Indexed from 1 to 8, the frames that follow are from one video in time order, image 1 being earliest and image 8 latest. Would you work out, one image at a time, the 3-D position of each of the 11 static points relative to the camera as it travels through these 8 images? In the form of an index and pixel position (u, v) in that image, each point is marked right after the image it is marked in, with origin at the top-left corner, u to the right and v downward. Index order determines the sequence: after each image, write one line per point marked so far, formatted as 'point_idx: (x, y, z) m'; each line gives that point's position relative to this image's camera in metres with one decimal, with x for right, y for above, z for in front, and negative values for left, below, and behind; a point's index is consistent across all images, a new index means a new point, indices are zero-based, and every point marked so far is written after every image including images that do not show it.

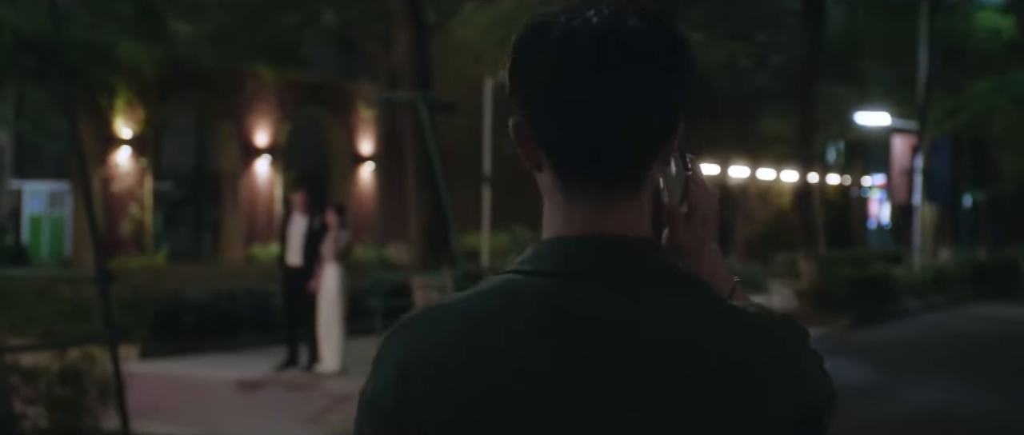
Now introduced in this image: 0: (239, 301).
0: (-3.0, -0.9, +15.6) m
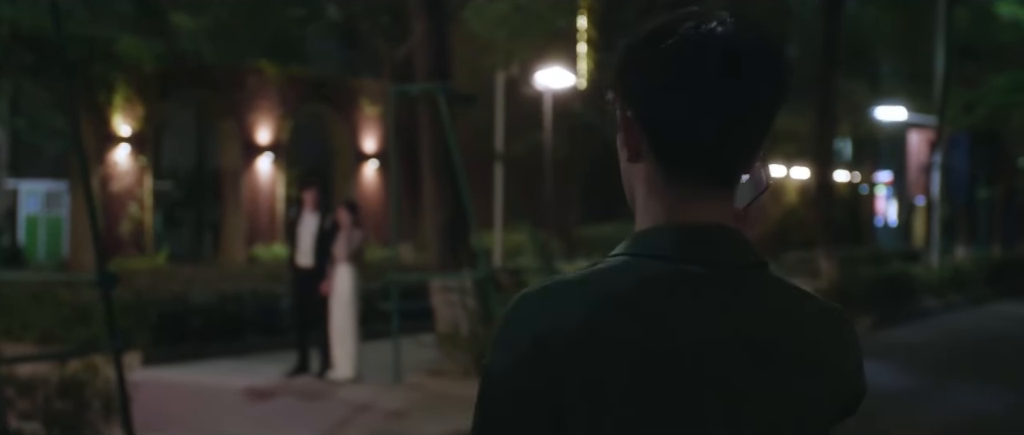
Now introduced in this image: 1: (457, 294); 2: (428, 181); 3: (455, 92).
0: (-2.8, -0.9, +14.9) m
1: (-0.5, -0.7, +12.2) m
2: (-0.7, +0.4, +12.4) m
3: (-0.5, +1.1, +12.0) m
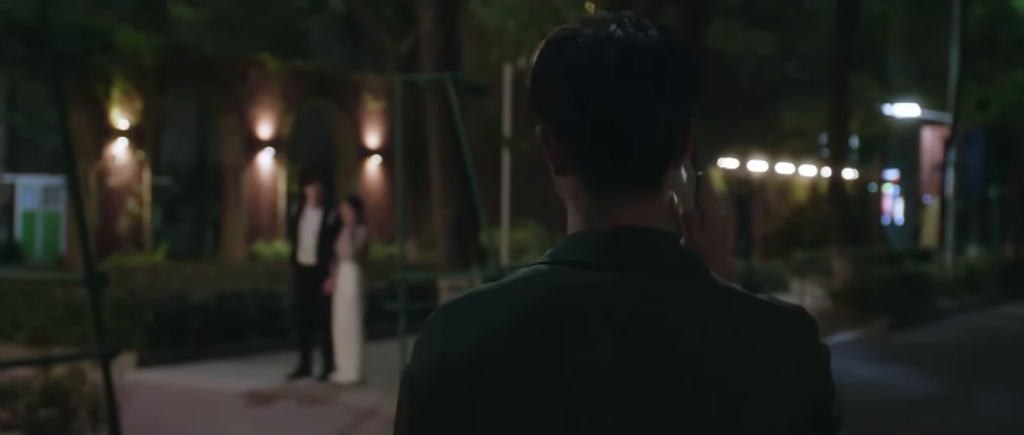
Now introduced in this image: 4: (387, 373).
0: (-2.7, -0.9, +14.3) m
1: (-0.4, -0.6, +11.7) m
2: (-0.6, +0.4, +11.9) m
3: (-0.4, +1.1, +11.5) m
4: (-1.1, -1.4, +12.6) m
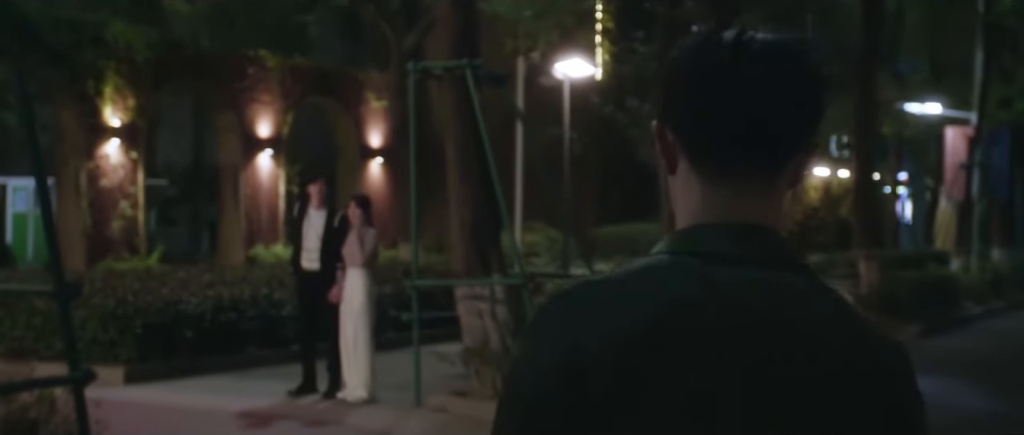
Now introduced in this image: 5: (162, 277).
0: (-2.5, -0.9, +13.3) m
1: (-0.2, -0.6, +10.6) m
2: (-0.4, +0.4, +10.8) m
3: (-0.2, +1.1, +10.4) m
4: (-0.9, -1.4, +11.5) m
5: (-3.6, -0.6, +14.5) m
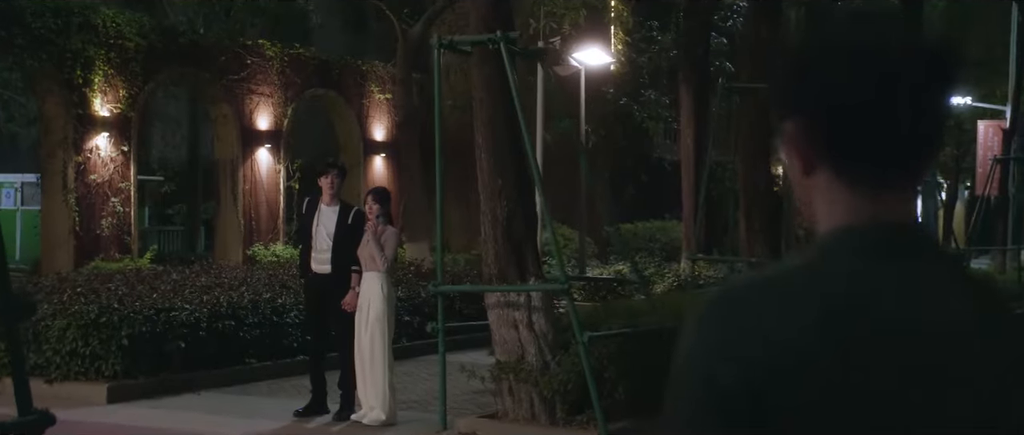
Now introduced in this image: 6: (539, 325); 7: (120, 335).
0: (-2.3, -0.9, +12.0) m
1: (+0.1, -0.6, +9.3) m
2: (-0.2, +0.4, +9.5) m
3: (+0.1, +1.1, +9.1) m
4: (-0.7, -1.4, +10.2) m
5: (-3.3, -0.6, +13.2) m
6: (+0.2, -0.7, +9.3) m
7: (-2.9, -0.9, +10.7) m
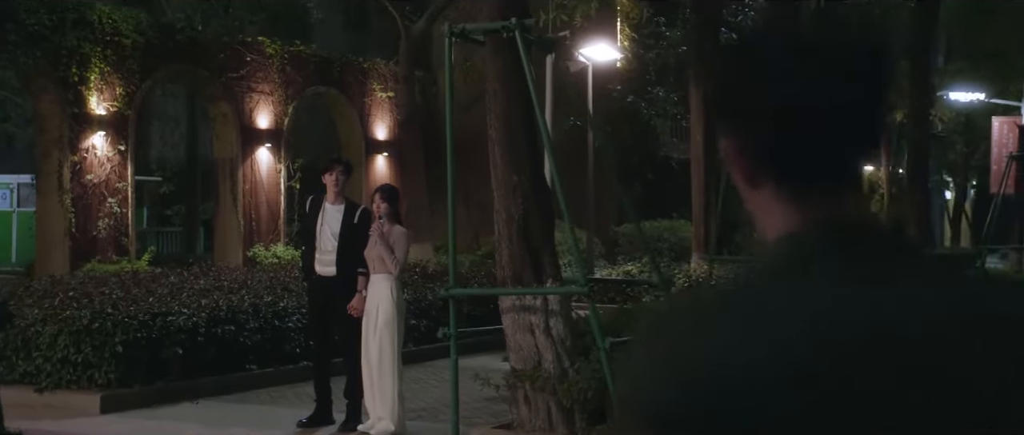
0: (-2.2, -0.9, +11.5) m
1: (+0.2, -0.6, +8.8) m
2: (-0.1, +0.4, +9.0) m
3: (+0.1, +1.1, +8.6) m
4: (-0.6, -1.4, +9.7) m
5: (-3.2, -0.6, +12.7) m
6: (+0.3, -0.7, +8.8) m
7: (-2.8, -0.9, +10.1) m
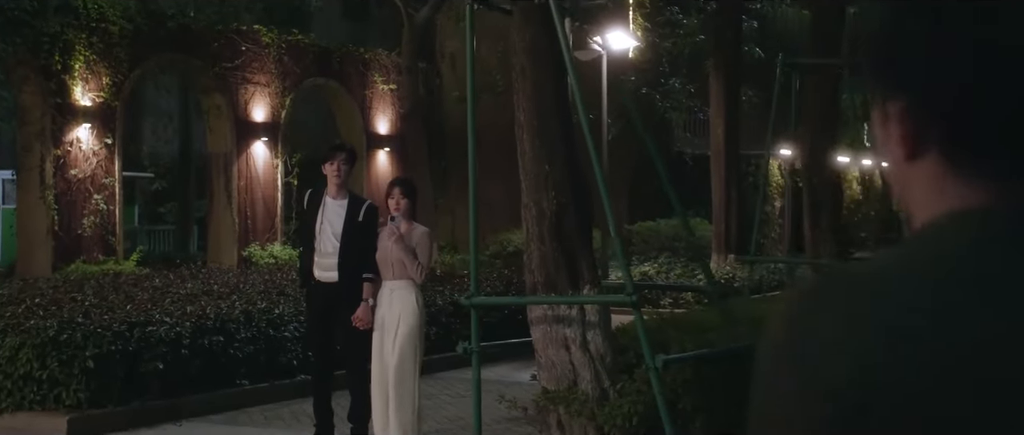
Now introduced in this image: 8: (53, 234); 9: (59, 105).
0: (-2.0, -0.8, +10.3) m
1: (+0.3, -0.6, +7.6) m
2: (+0.1, +0.4, +7.8) m
3: (+0.3, +1.1, +7.4) m
4: (-0.4, -1.3, +8.5) m
5: (-3.1, -0.6, +11.5) m
6: (+0.4, -0.7, +7.6) m
7: (-2.7, -0.9, +8.9) m
8: (-6.0, -0.2, +18.4) m
9: (-5.8, +1.4, +18.3) m
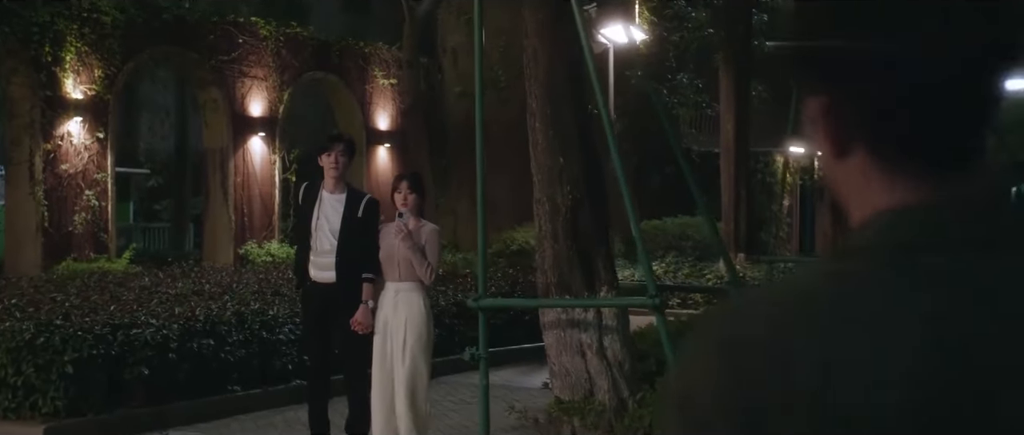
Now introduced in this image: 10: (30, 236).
0: (-1.9, -0.8, +9.7) m
1: (+0.4, -0.6, +7.0) m
2: (+0.1, +0.5, +7.2) m
3: (+0.4, +1.2, +6.8) m
4: (-0.3, -1.3, +7.9) m
5: (-3.0, -0.5, +10.9) m
6: (+0.5, -0.7, +7.0) m
7: (-2.6, -0.8, +8.3) m
8: (-5.9, -0.2, +17.8) m
9: (-5.8, +1.5, +17.7) m
10: (-6.0, -0.2, +17.8) m
